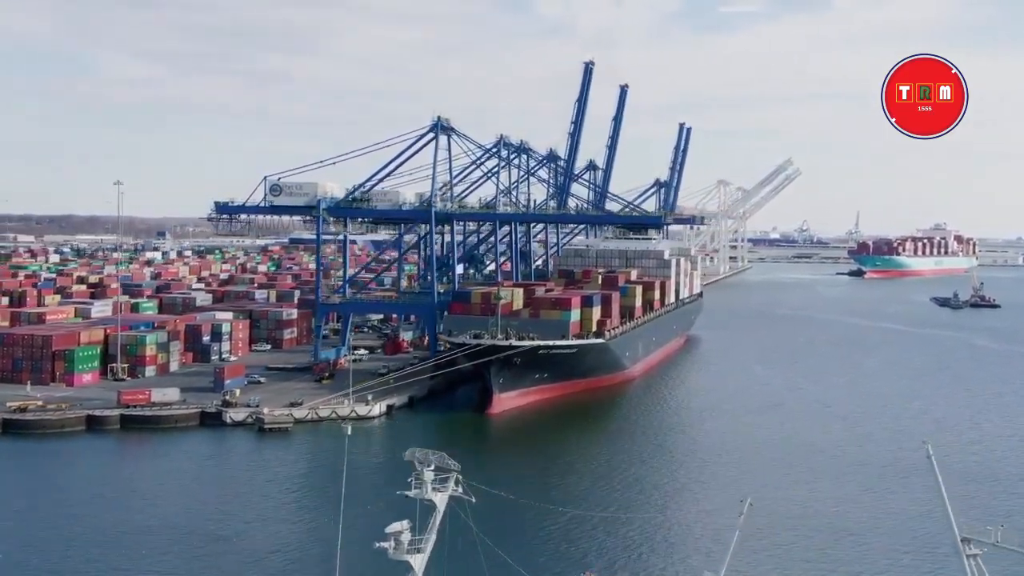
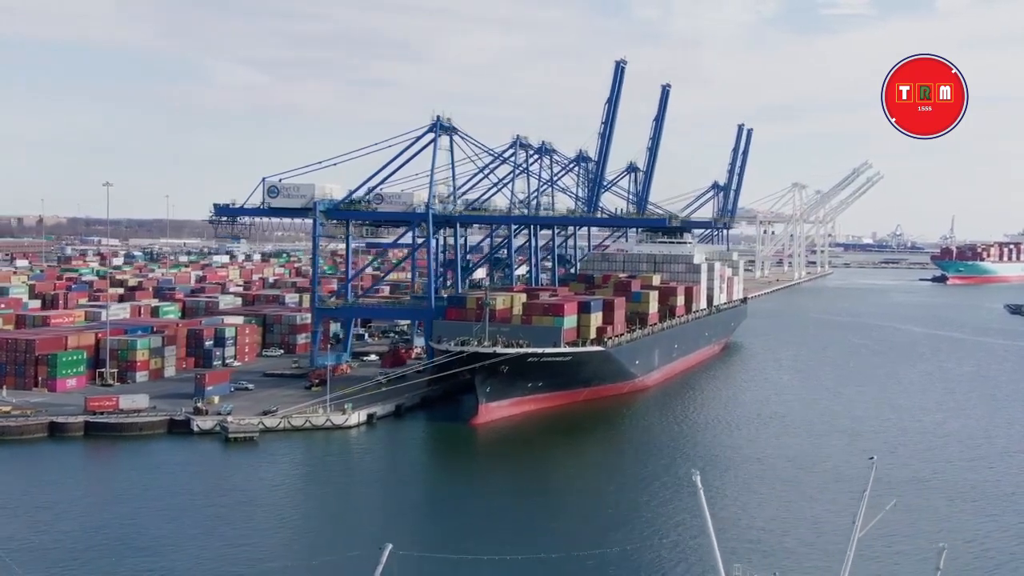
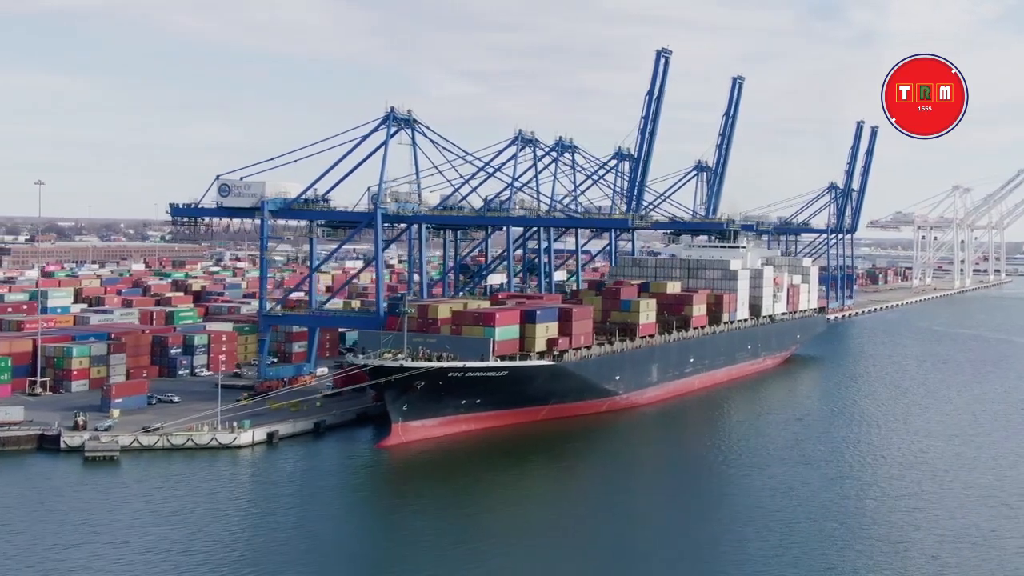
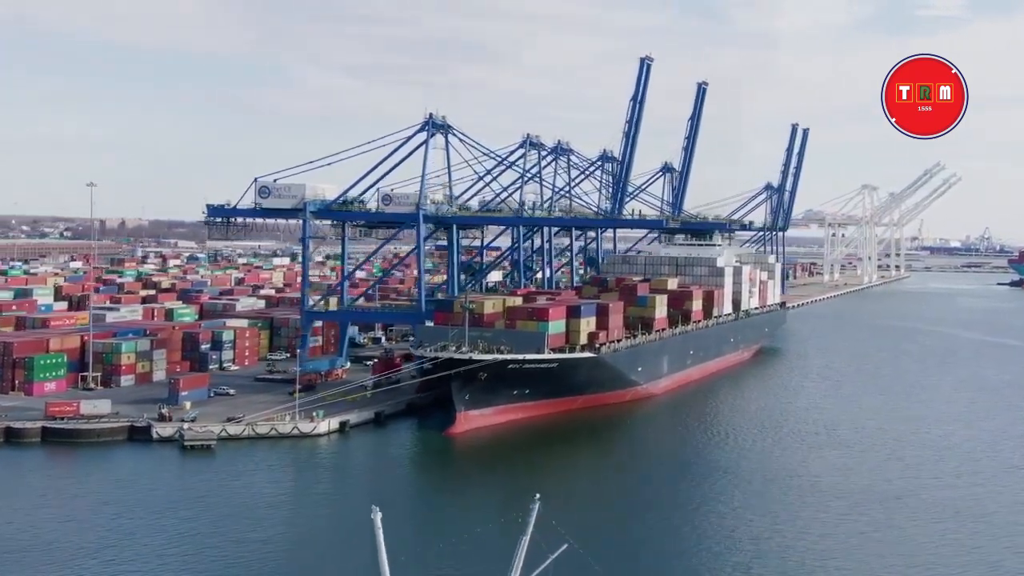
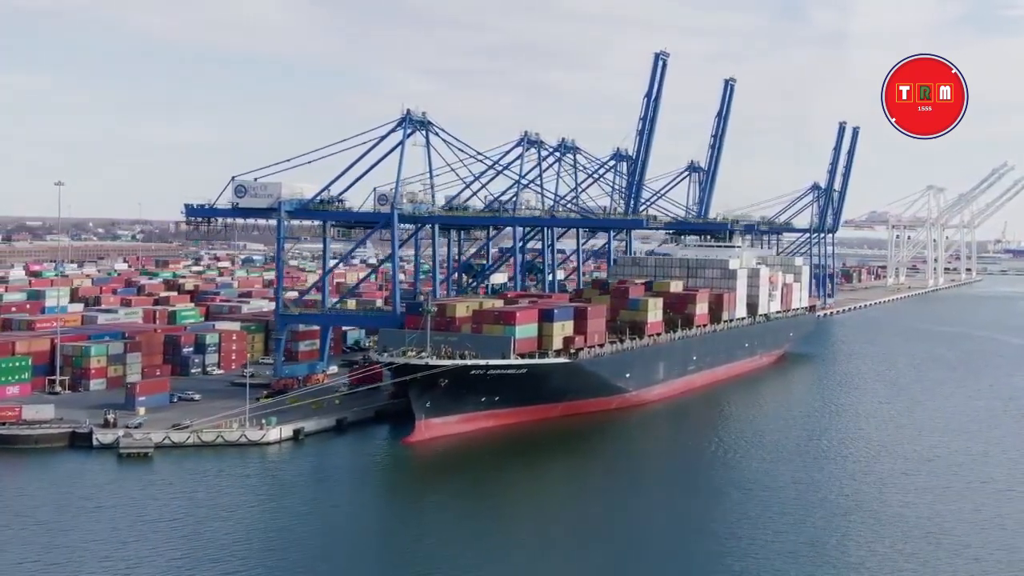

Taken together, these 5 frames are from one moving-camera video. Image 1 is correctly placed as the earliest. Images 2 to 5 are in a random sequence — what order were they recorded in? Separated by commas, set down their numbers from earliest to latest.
2, 4, 5, 3
